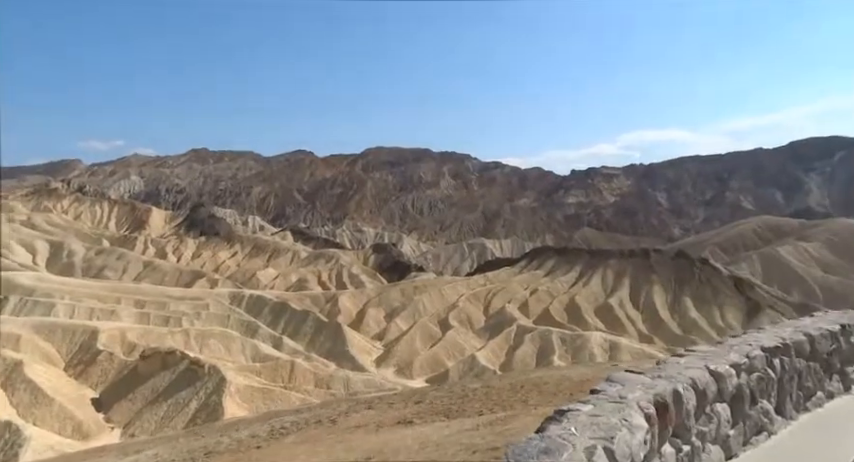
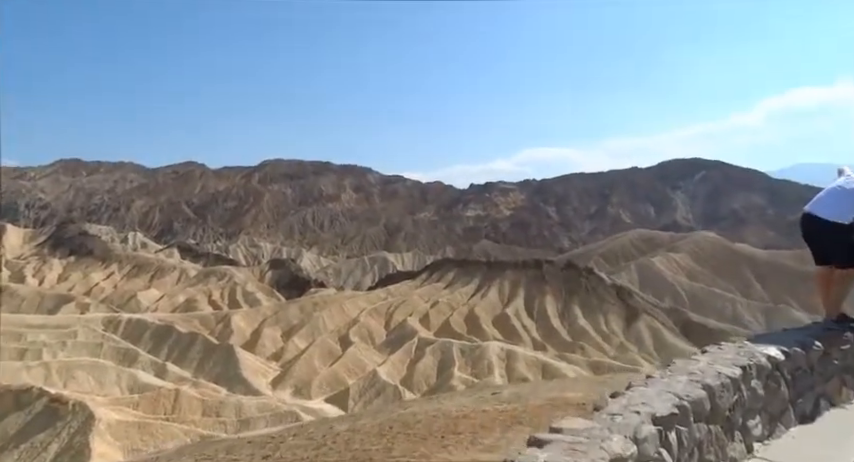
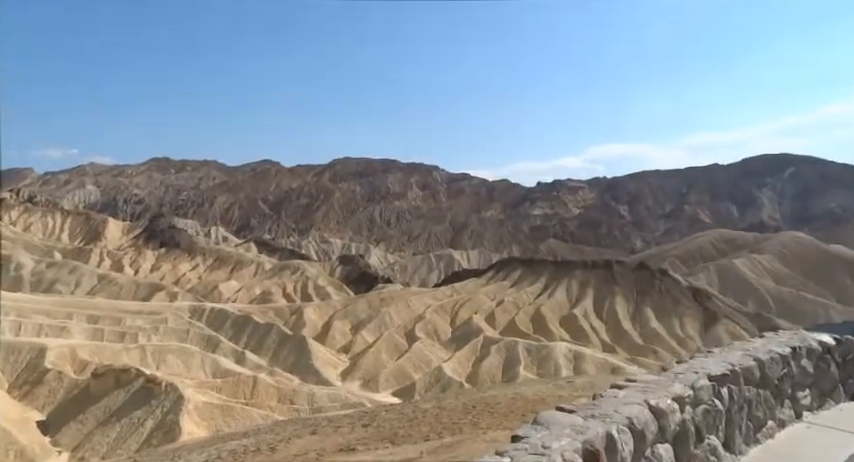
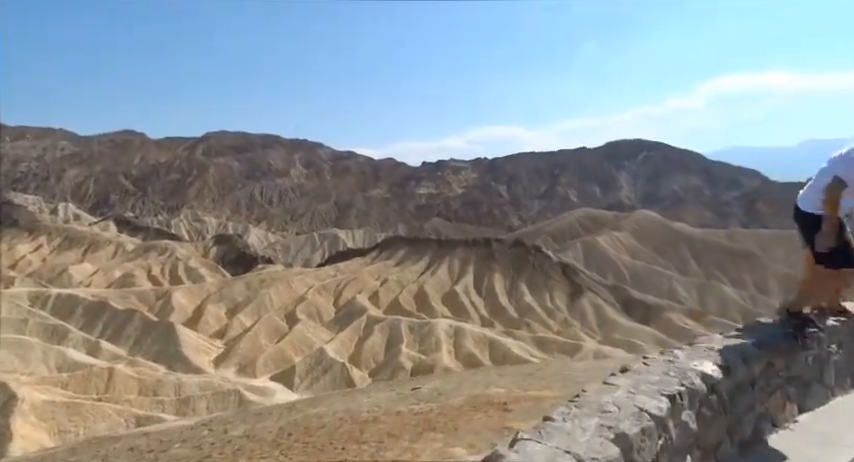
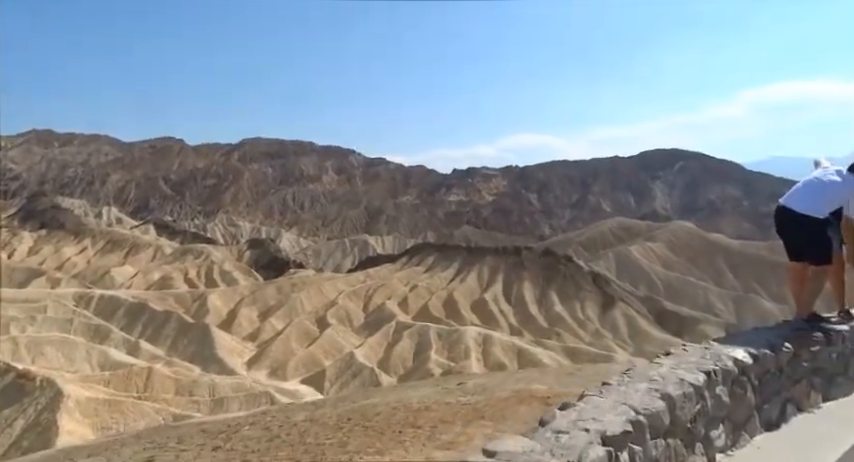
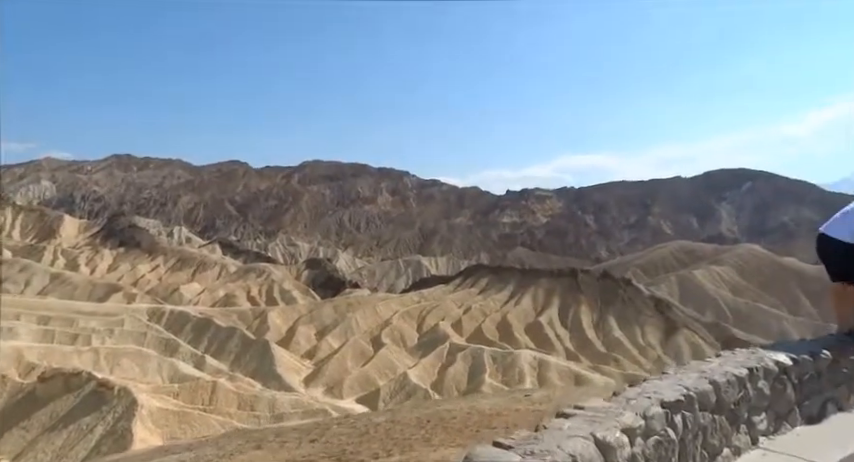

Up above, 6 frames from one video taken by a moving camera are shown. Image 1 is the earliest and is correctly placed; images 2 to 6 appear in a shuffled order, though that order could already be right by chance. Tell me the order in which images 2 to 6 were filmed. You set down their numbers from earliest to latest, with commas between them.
3, 6, 2, 5, 4
